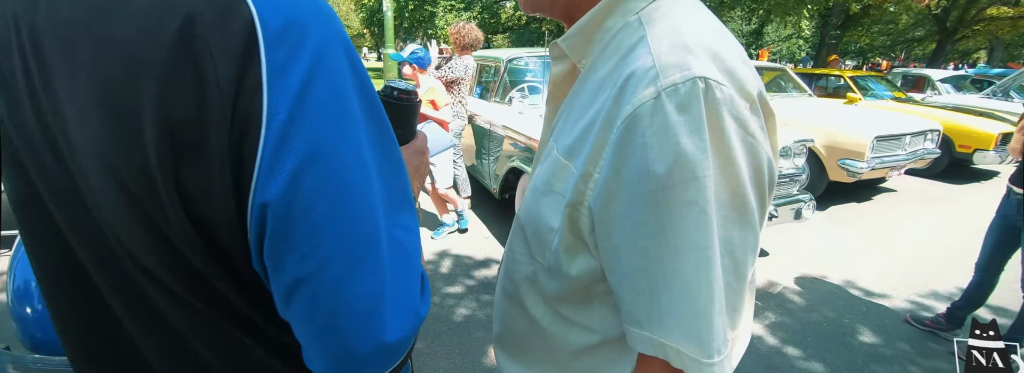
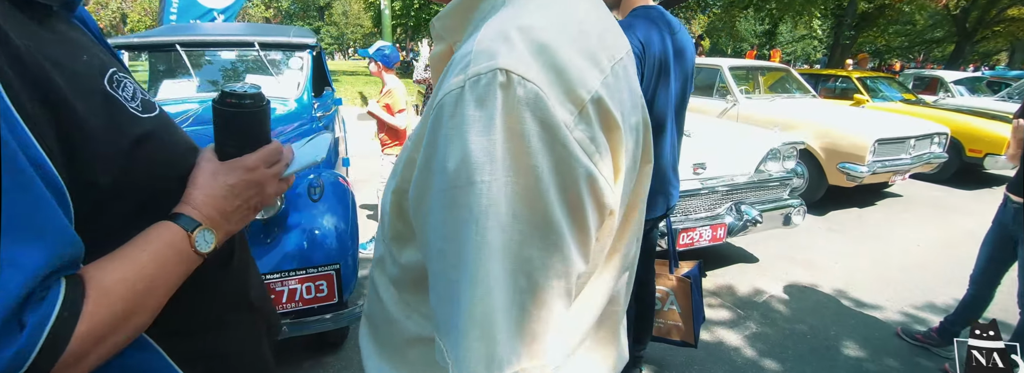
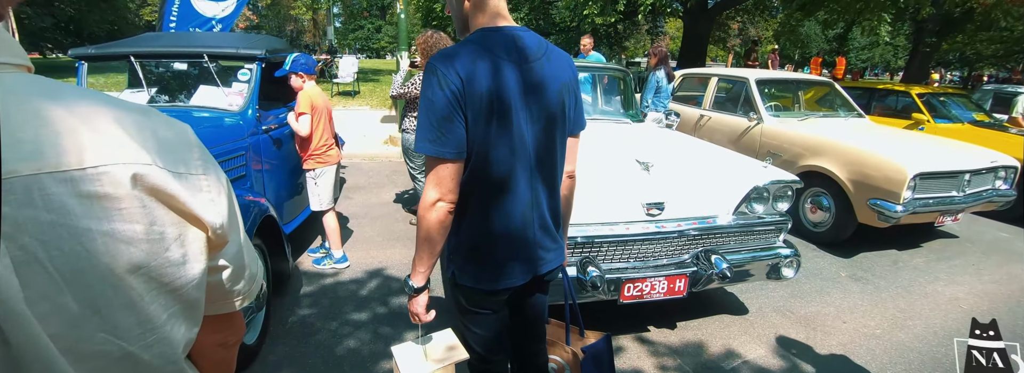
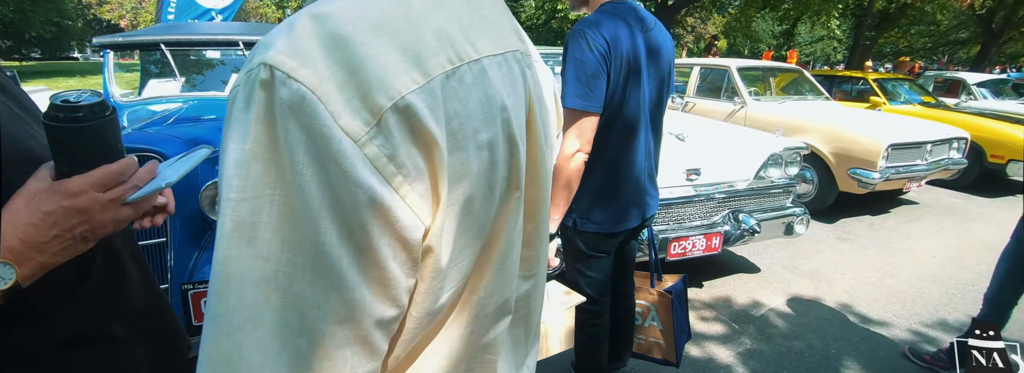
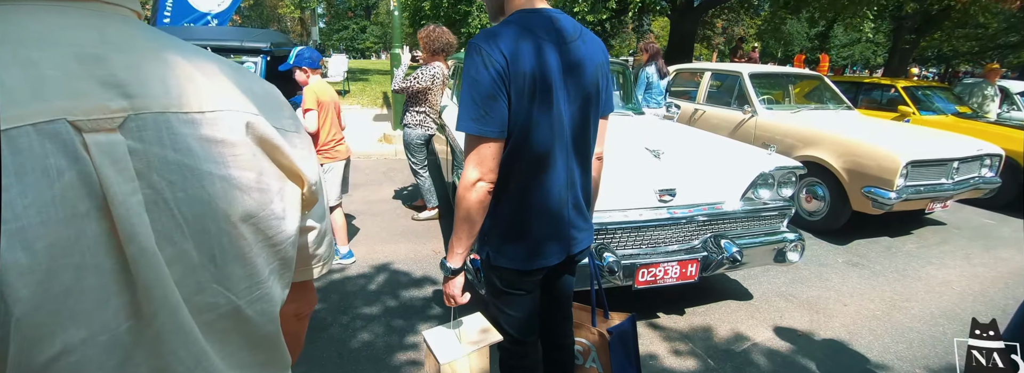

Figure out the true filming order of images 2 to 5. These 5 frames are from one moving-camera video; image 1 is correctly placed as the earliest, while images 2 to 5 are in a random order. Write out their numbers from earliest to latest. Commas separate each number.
2, 4, 5, 3
